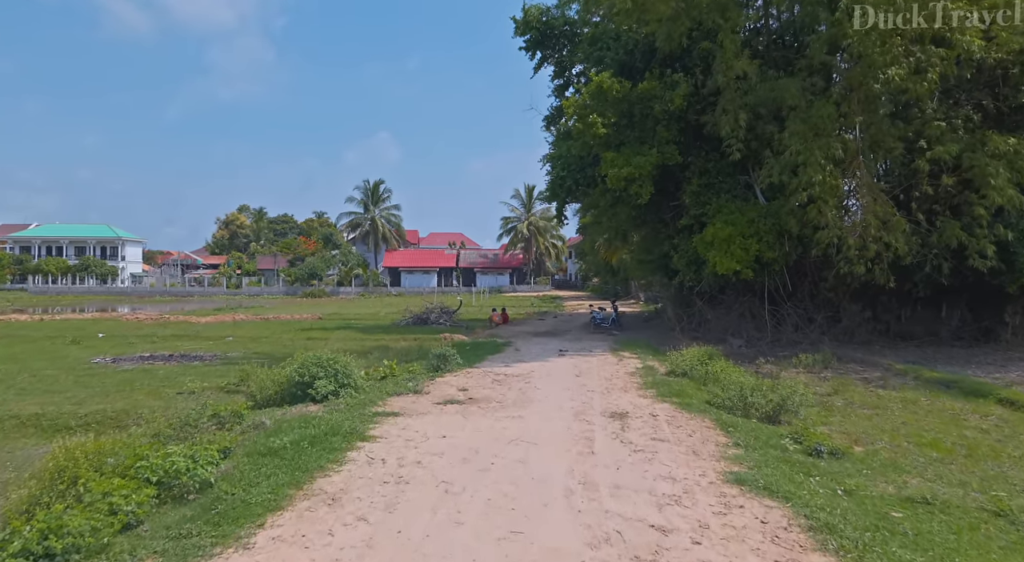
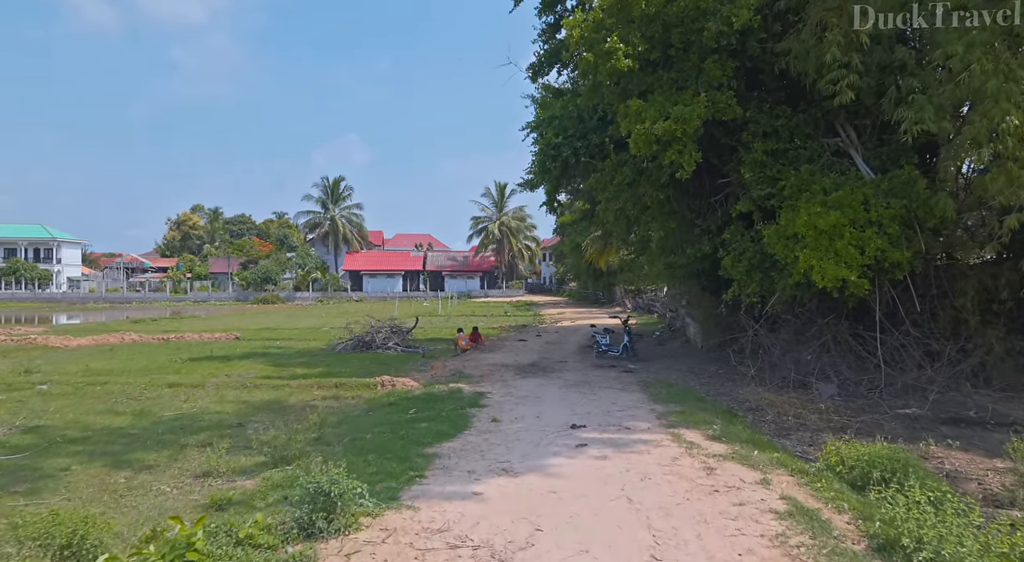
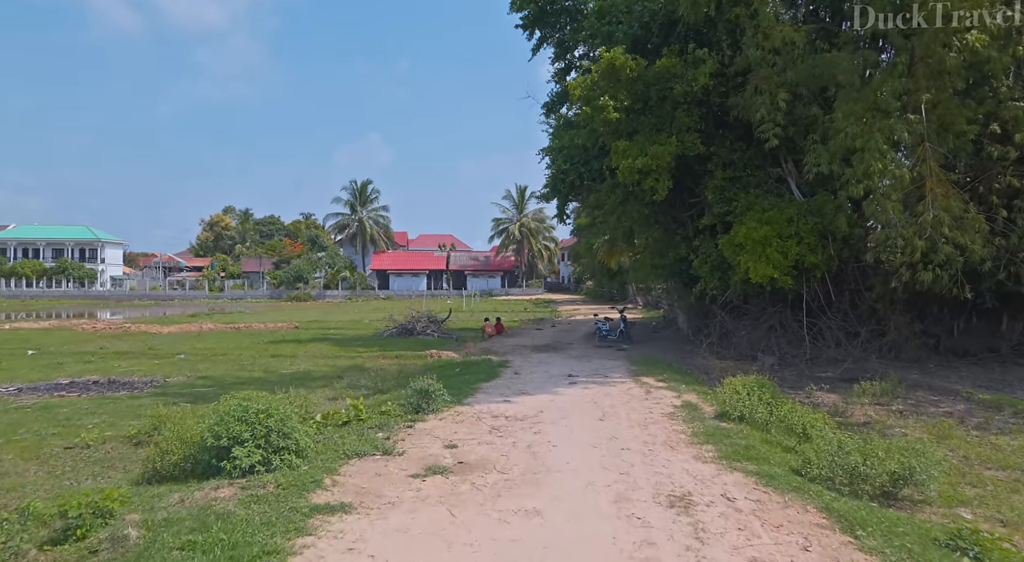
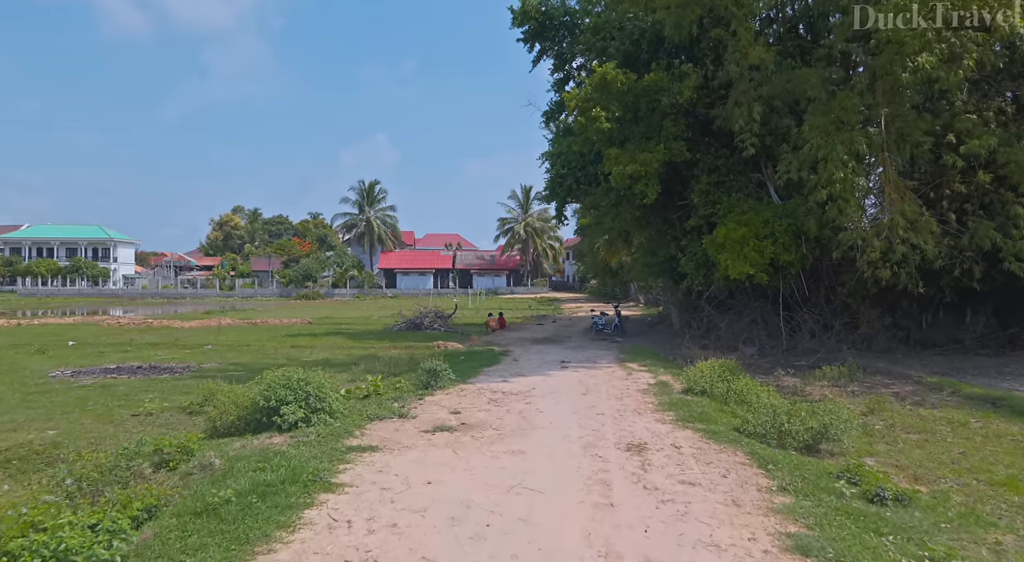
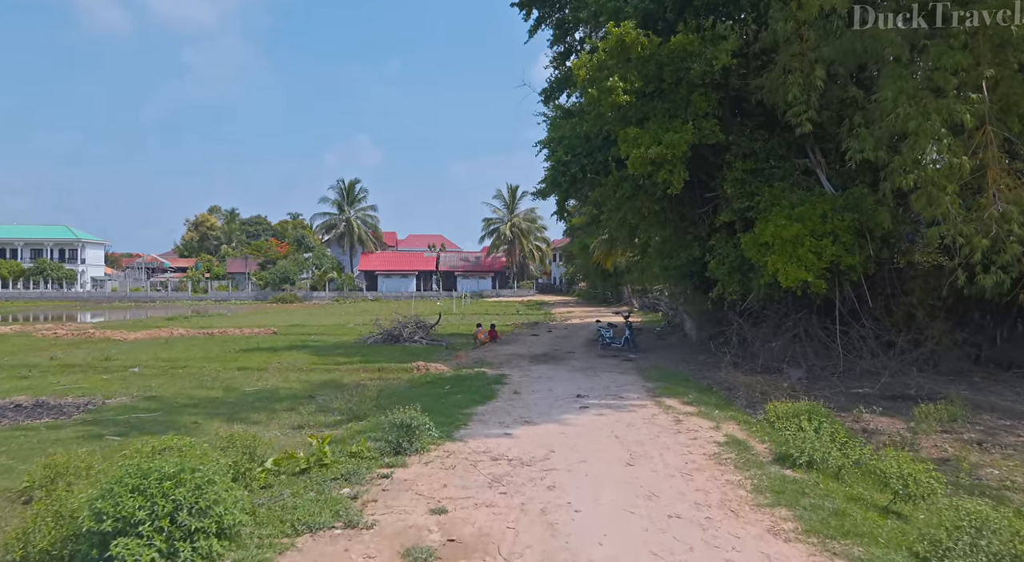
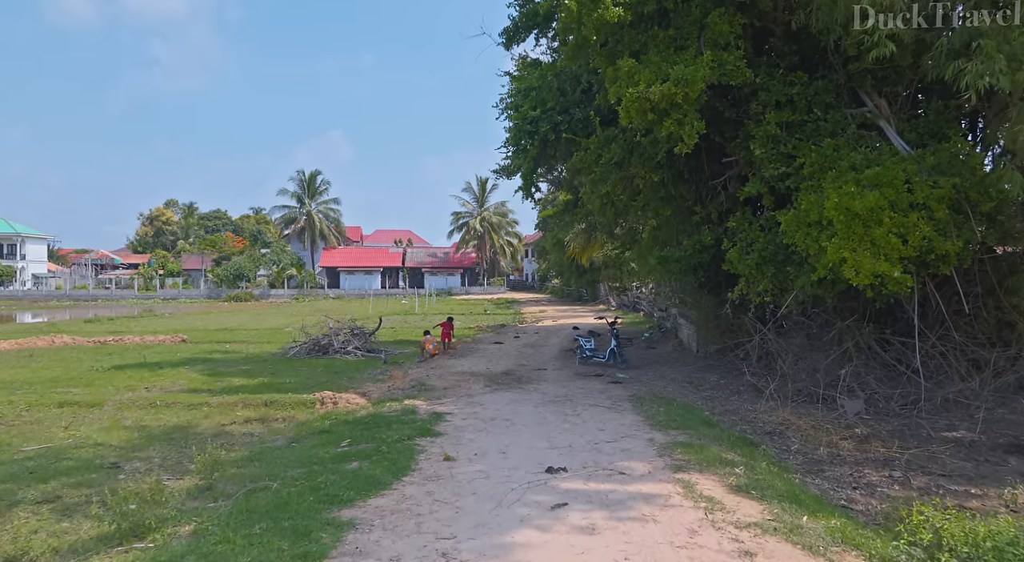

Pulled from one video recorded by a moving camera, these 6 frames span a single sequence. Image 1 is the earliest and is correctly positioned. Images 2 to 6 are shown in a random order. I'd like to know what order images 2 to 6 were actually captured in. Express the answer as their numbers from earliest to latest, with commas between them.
4, 3, 5, 2, 6
